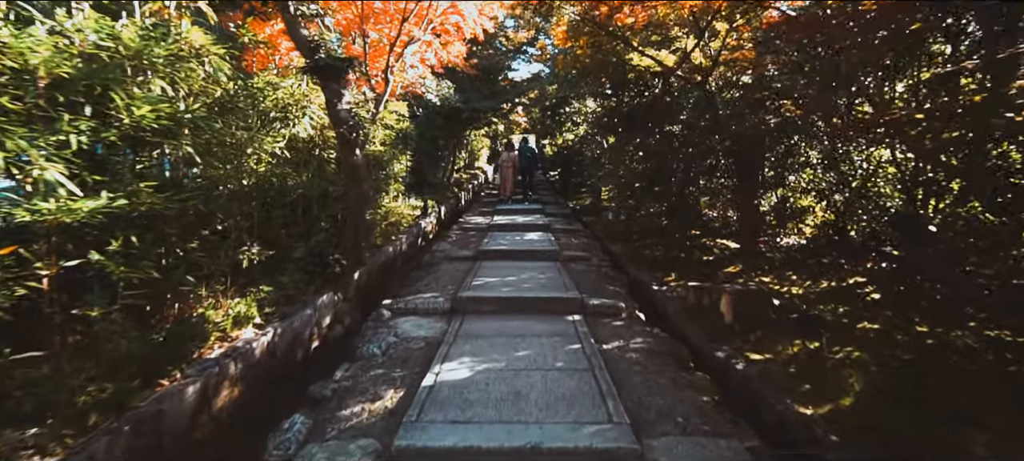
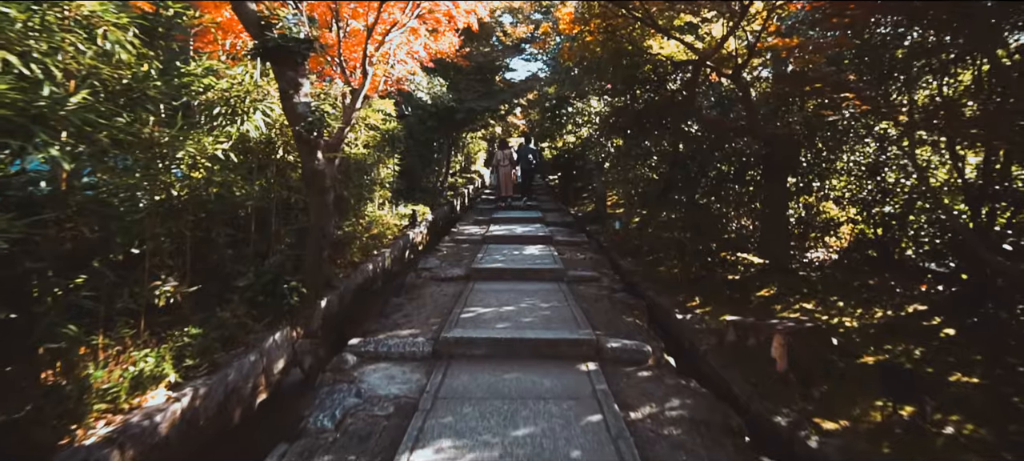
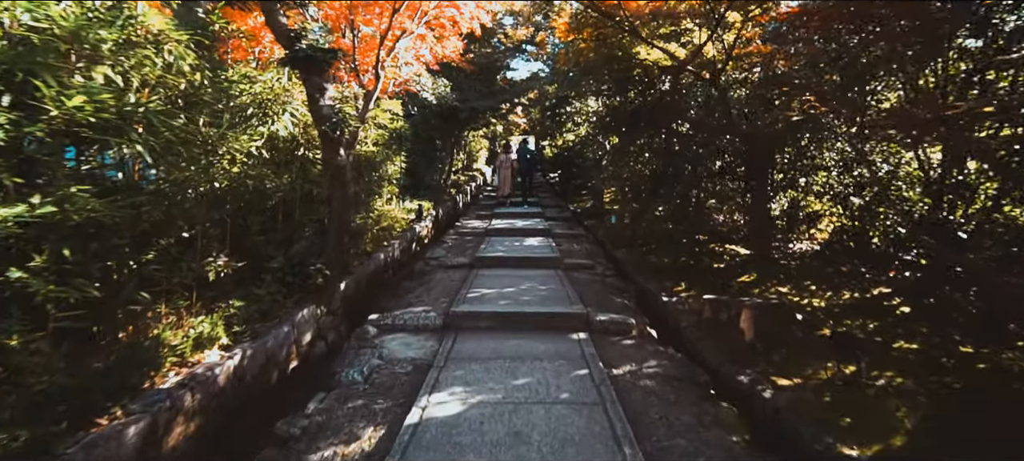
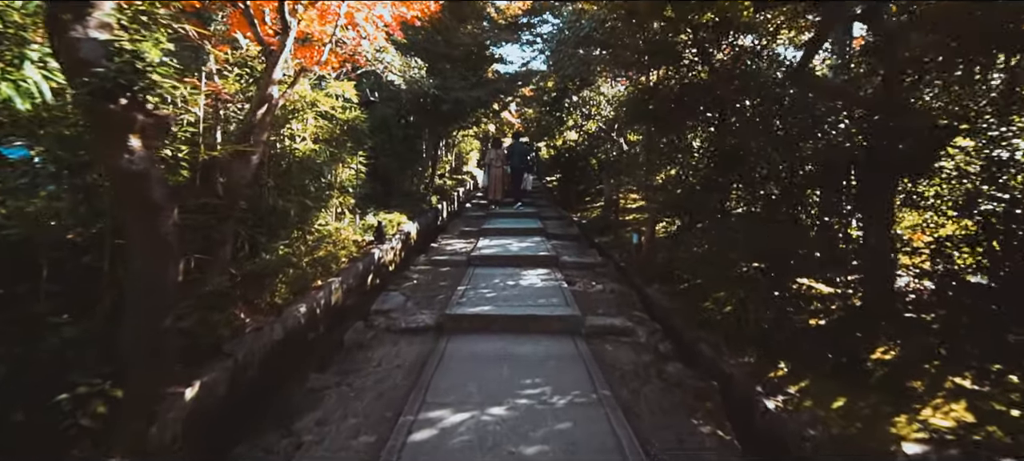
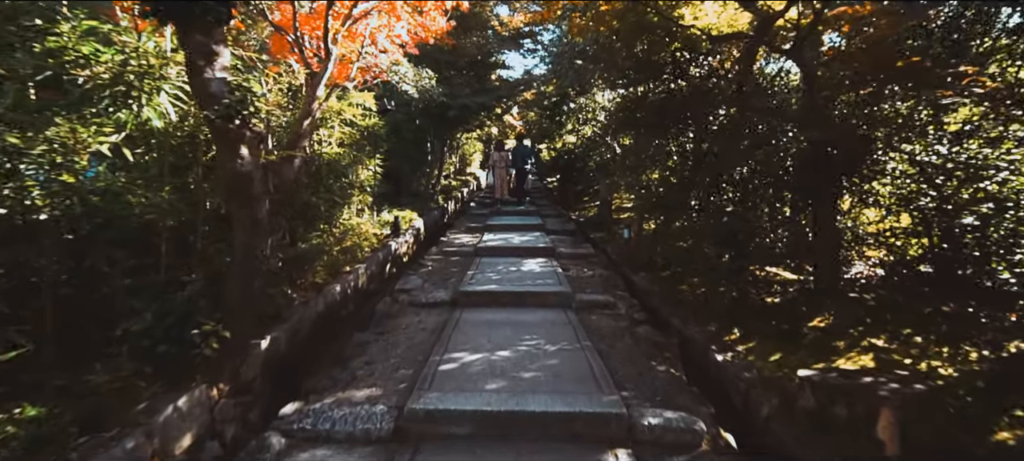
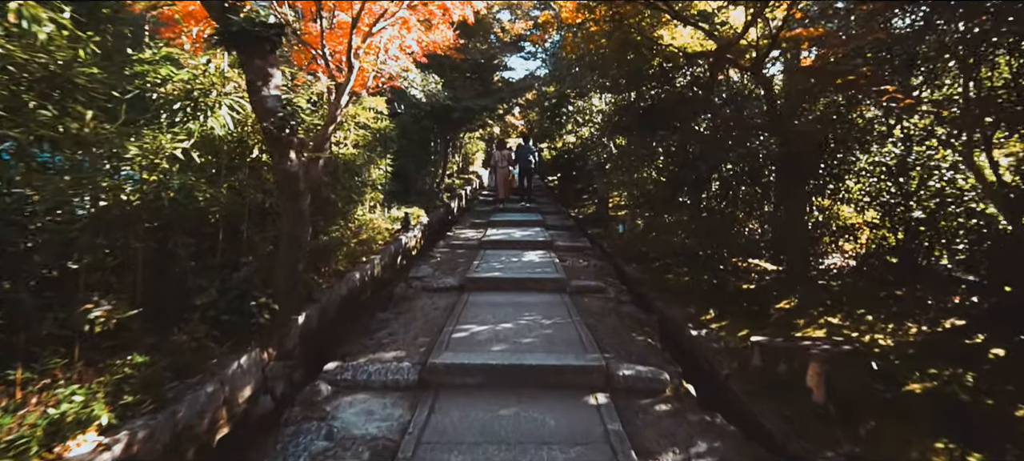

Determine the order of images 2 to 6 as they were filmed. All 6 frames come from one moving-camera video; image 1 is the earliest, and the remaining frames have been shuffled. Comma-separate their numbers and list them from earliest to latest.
3, 2, 6, 5, 4
